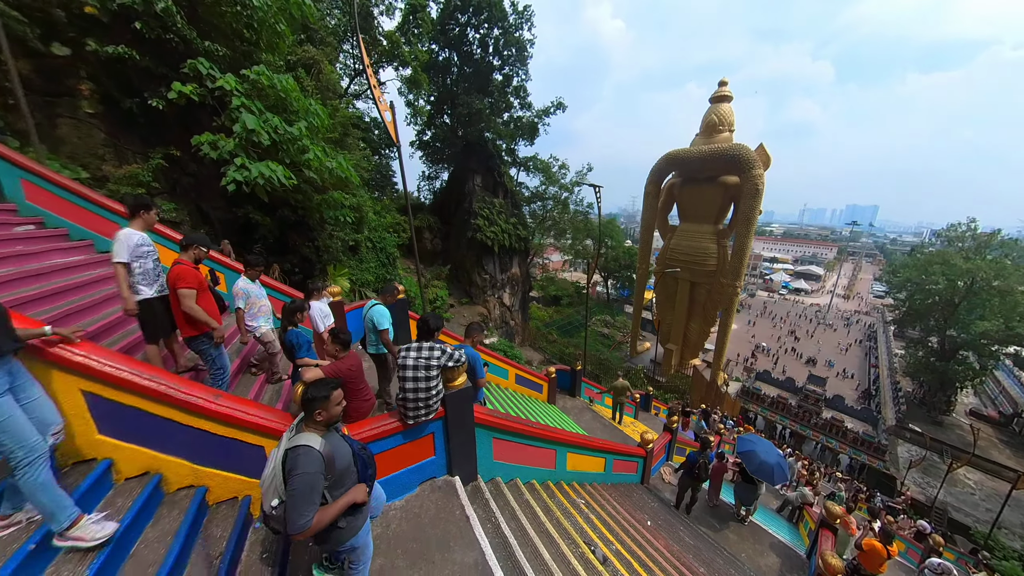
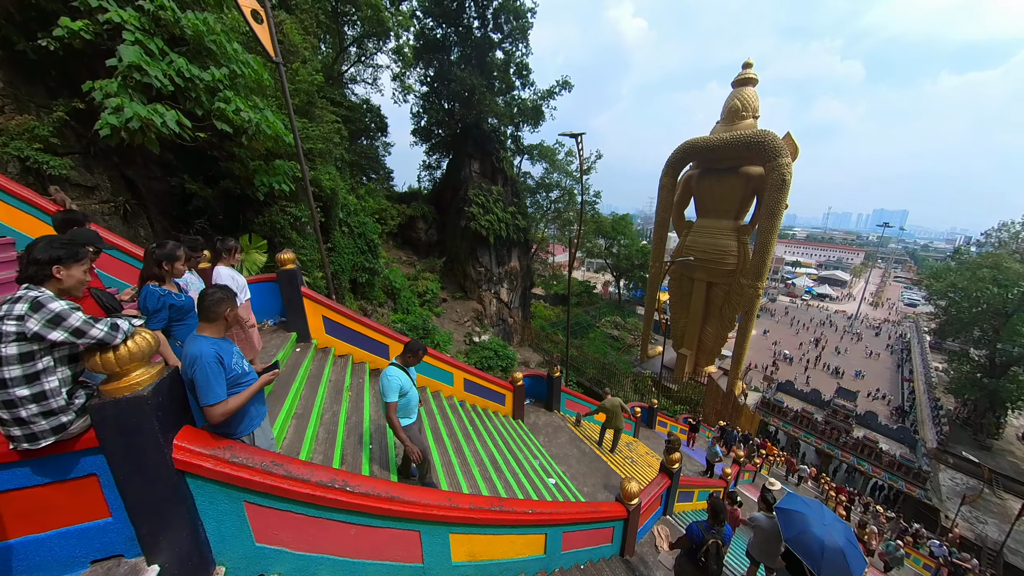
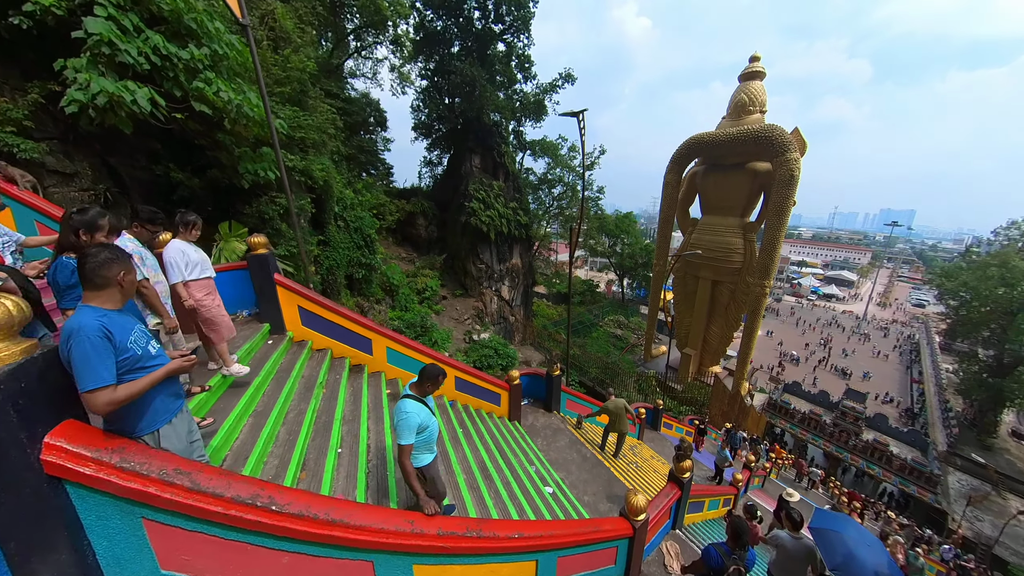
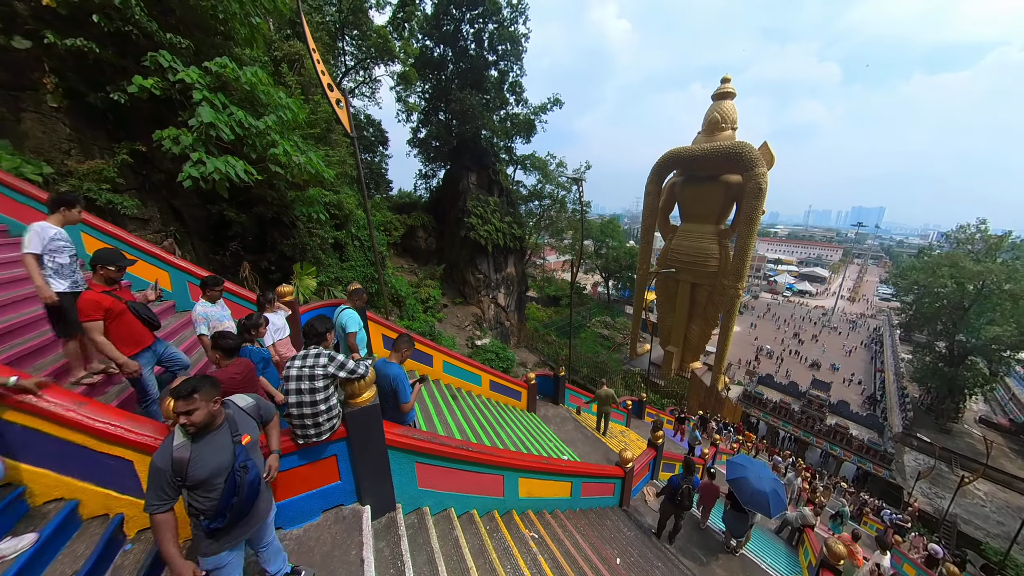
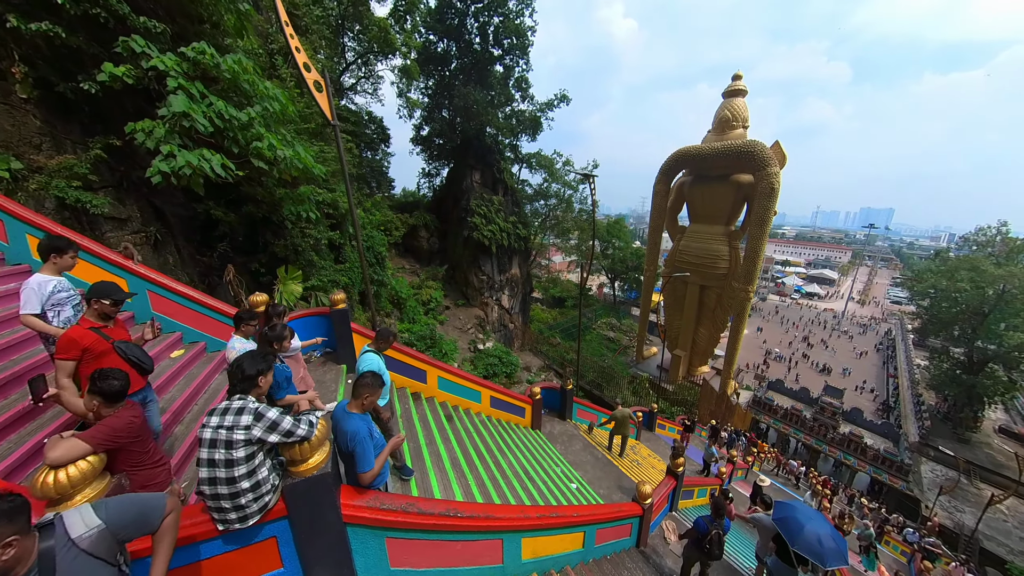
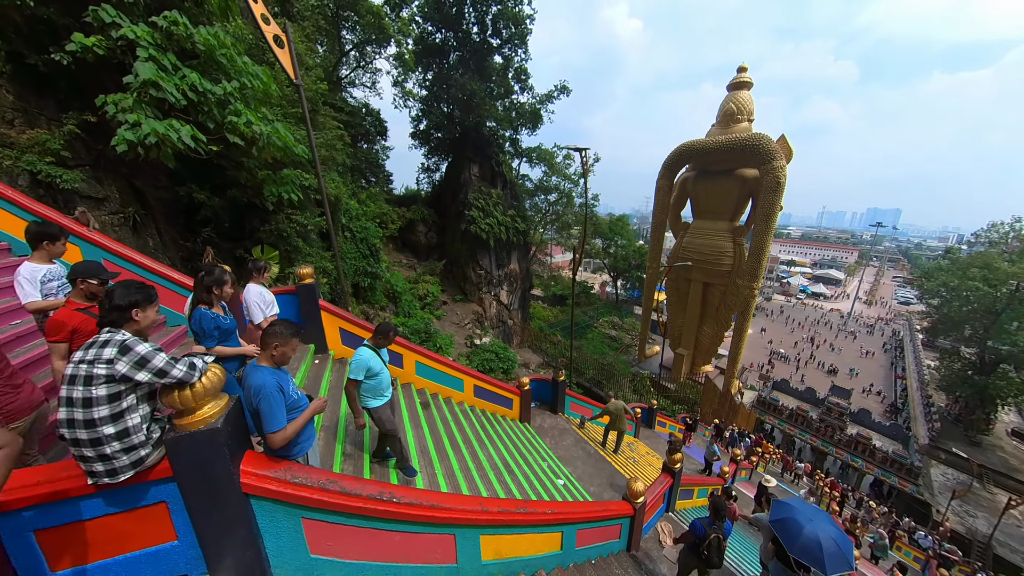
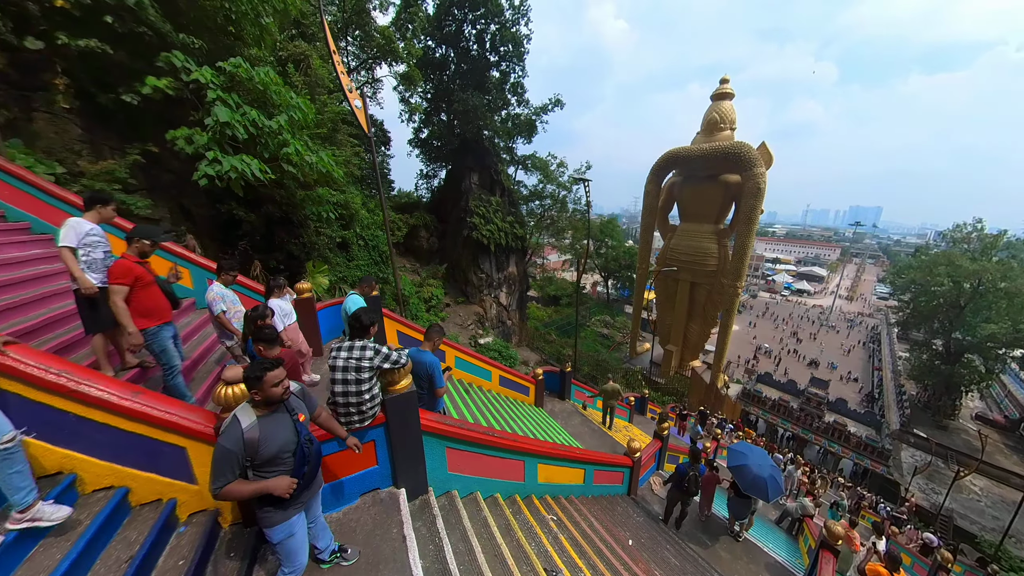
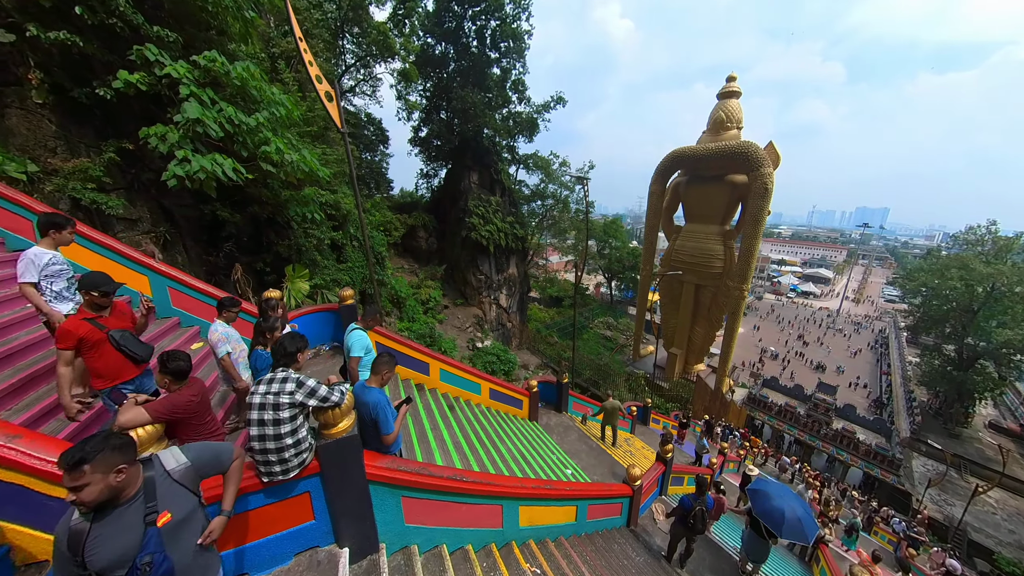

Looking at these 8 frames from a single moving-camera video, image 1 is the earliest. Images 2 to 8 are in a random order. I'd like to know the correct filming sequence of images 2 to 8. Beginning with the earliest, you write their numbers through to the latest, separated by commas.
7, 4, 8, 5, 6, 2, 3
